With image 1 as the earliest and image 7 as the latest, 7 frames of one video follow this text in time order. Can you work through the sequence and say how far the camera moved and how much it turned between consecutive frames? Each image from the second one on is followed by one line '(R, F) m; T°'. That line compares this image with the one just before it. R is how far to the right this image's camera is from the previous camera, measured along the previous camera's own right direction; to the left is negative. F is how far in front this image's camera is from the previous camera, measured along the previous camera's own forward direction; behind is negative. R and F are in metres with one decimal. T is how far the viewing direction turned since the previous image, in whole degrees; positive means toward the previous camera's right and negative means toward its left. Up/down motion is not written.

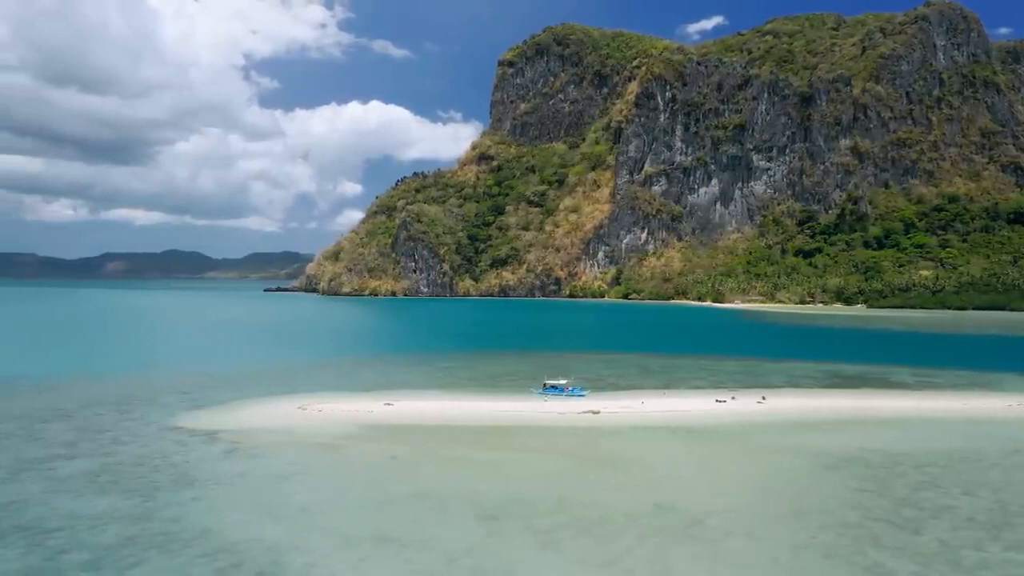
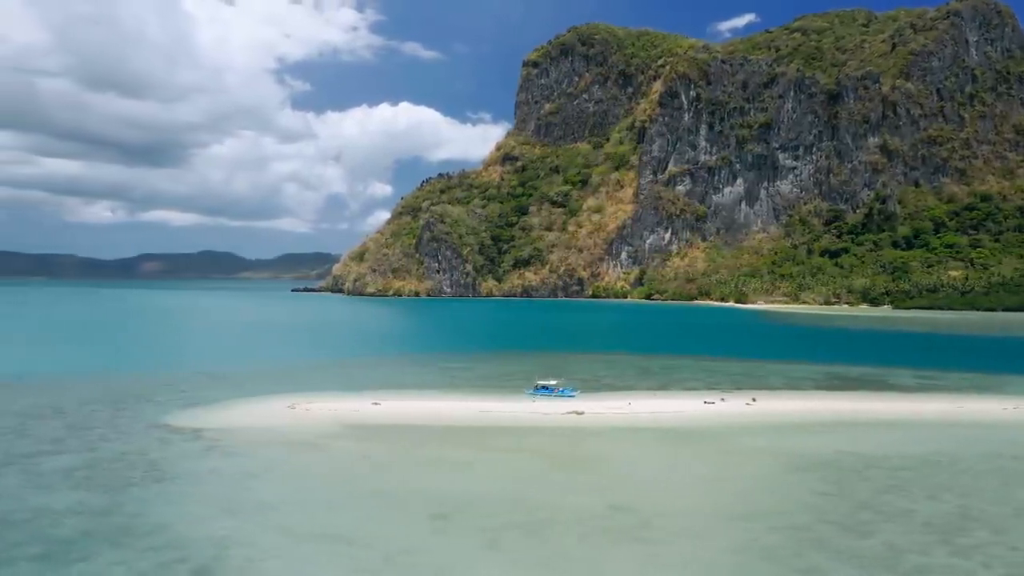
(+1.5, -0.1) m; -2°
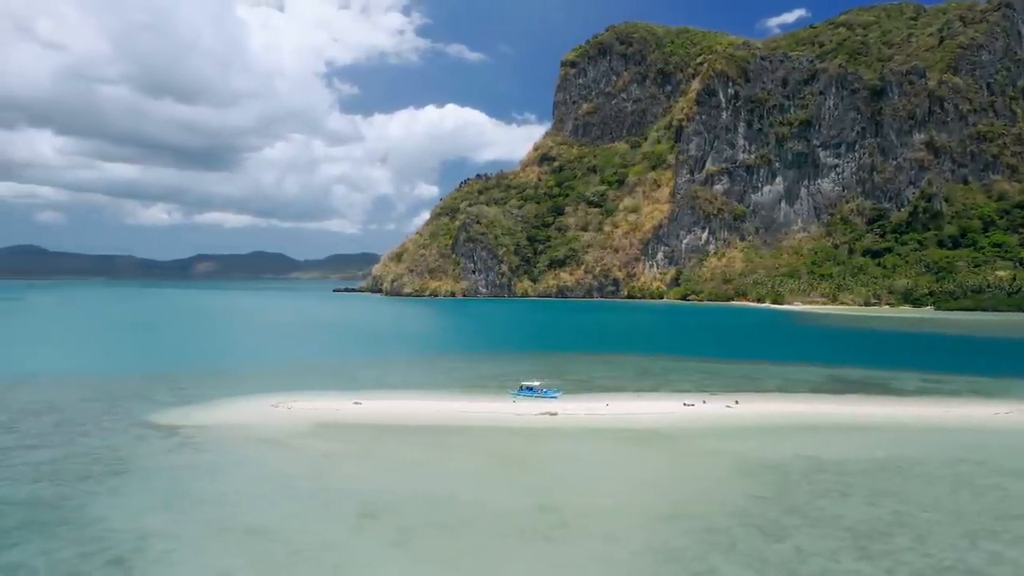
(+2.4, -0.2) m; -3°
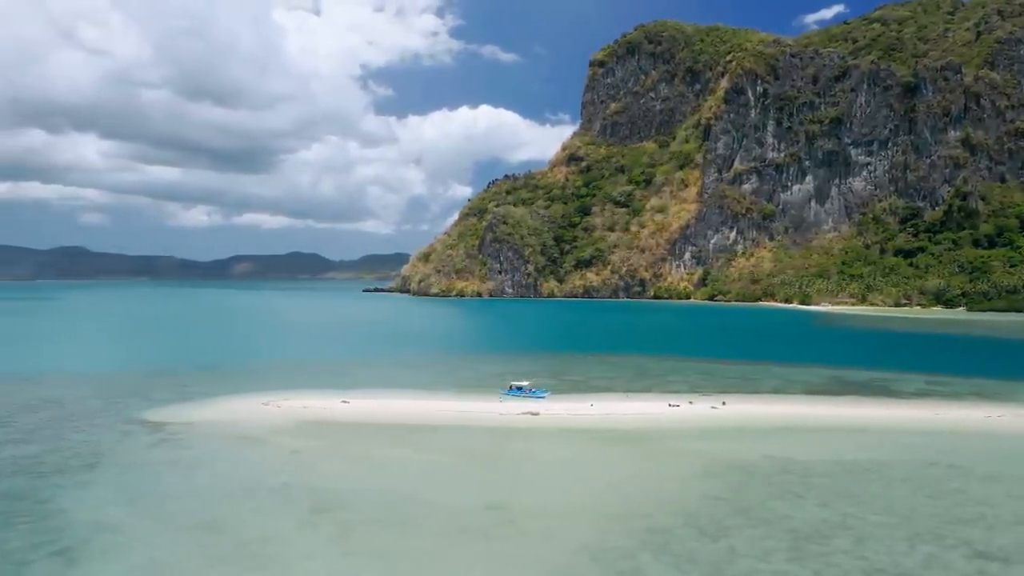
(+1.7, -0.1) m; -2°
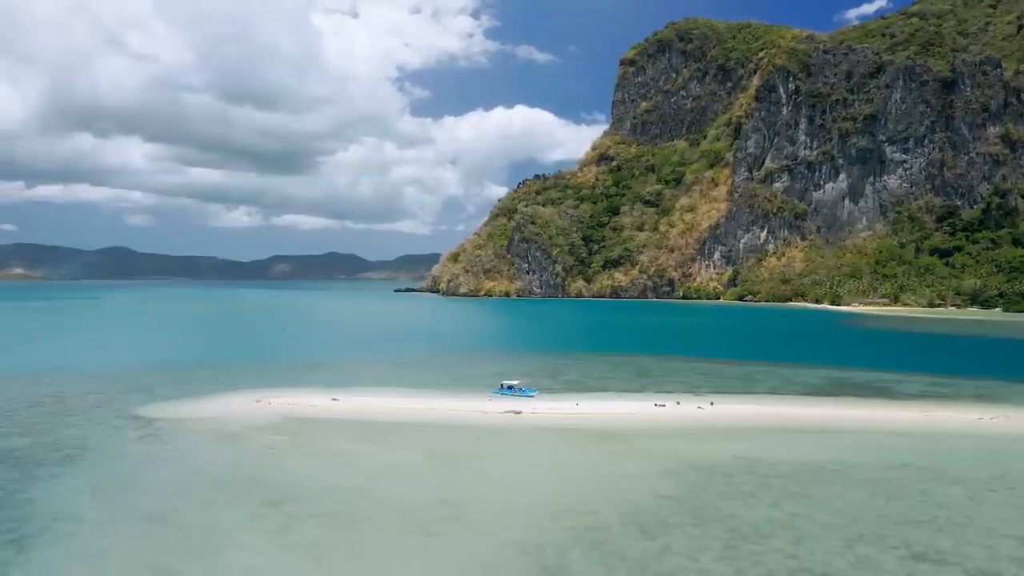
(+1.8, -0.2) m; -2°
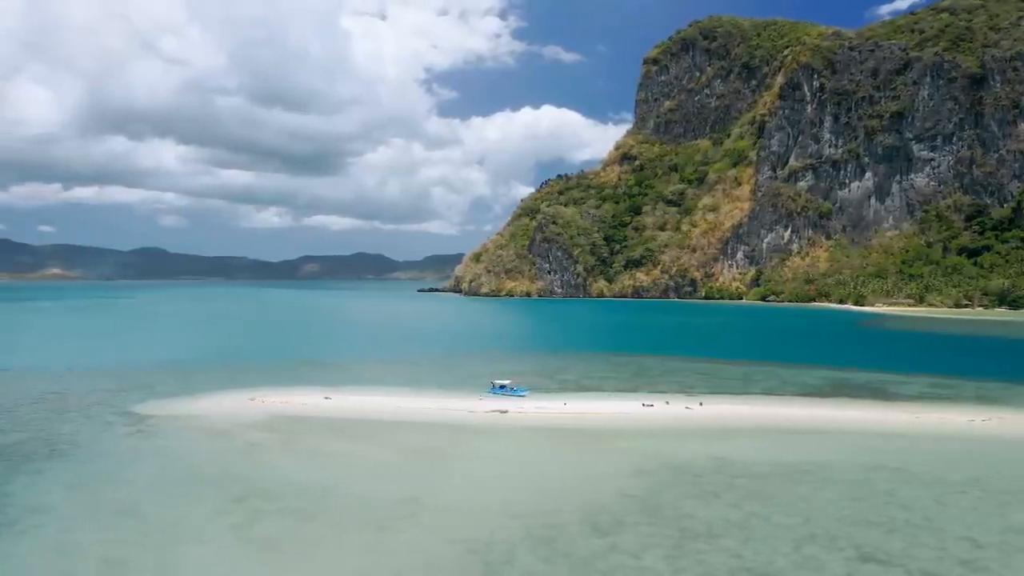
(+1.4, -0.2) m; -2°
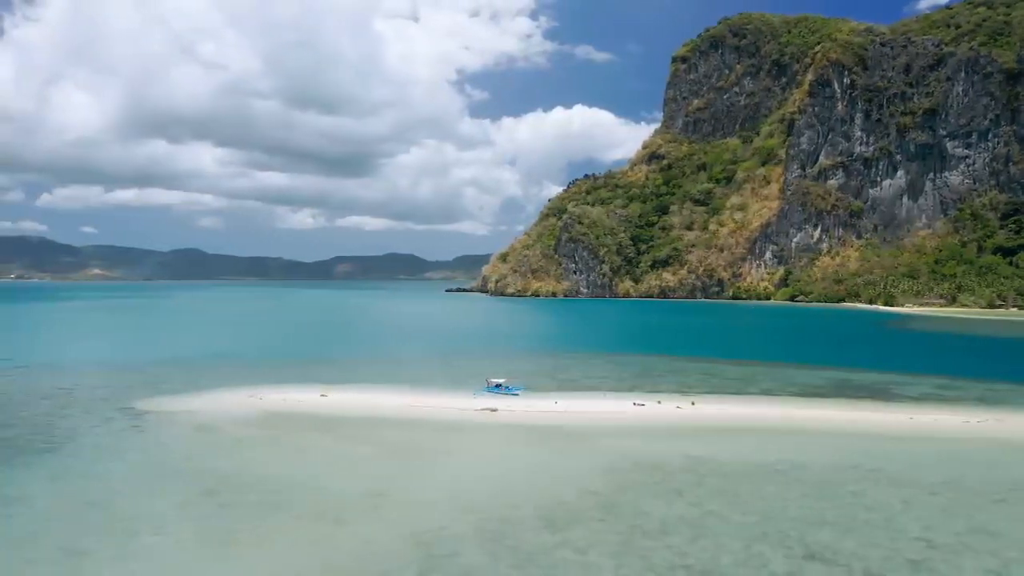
(+1.5, -0.2) m; -2°
